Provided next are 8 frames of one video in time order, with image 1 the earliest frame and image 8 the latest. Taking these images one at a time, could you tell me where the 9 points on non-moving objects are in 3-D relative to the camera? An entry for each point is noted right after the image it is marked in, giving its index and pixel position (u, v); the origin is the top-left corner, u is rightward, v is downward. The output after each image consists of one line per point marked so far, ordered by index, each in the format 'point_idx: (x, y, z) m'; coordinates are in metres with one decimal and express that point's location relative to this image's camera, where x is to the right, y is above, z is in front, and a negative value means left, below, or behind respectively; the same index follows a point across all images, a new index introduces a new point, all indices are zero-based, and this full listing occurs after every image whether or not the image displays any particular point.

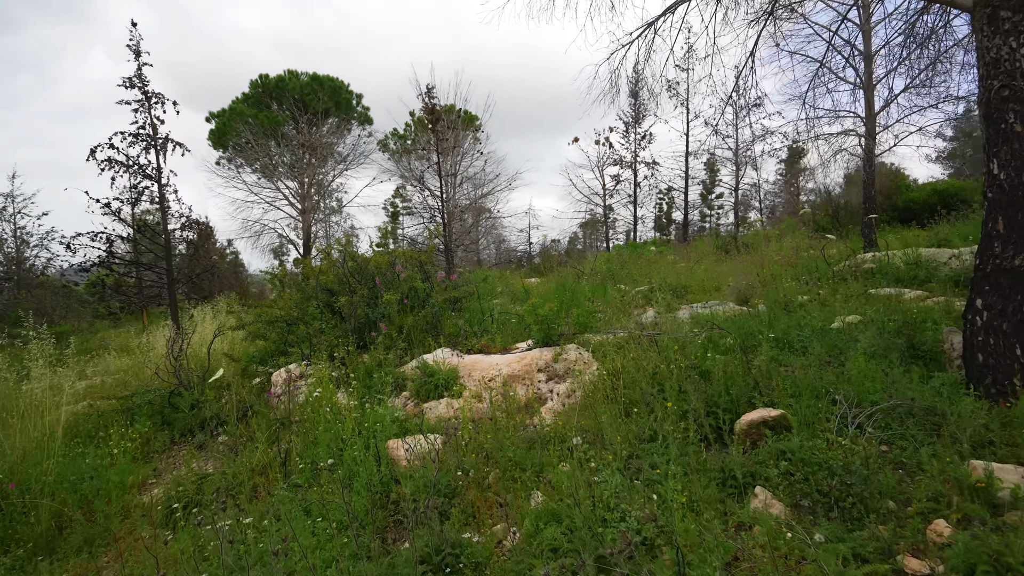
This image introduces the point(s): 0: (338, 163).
0: (-5.8, +4.1, +16.7) m
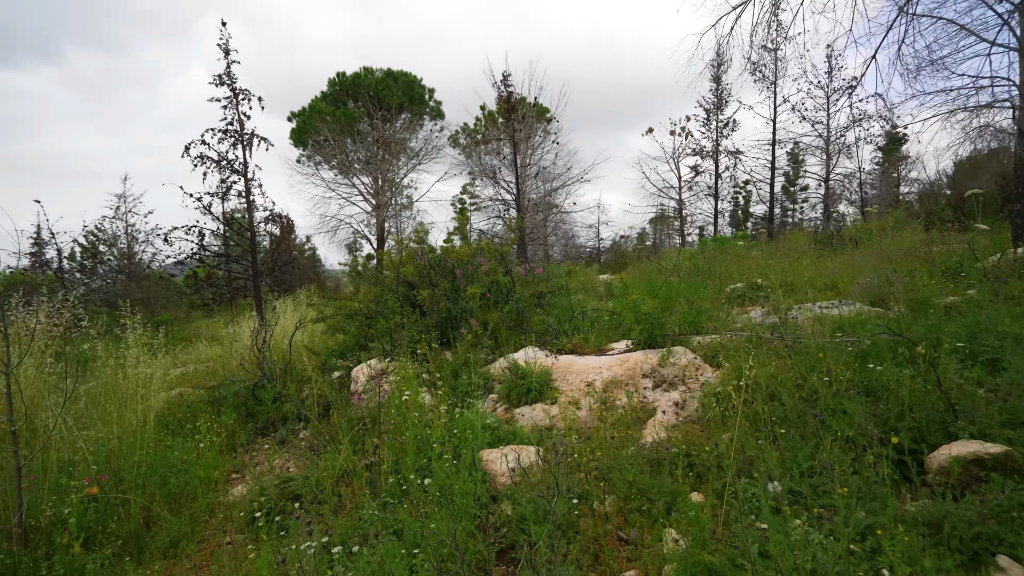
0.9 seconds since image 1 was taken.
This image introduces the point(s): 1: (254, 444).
0: (-3.4, +4.3, +16.7) m
1: (-2.3, -1.4, +4.6) m
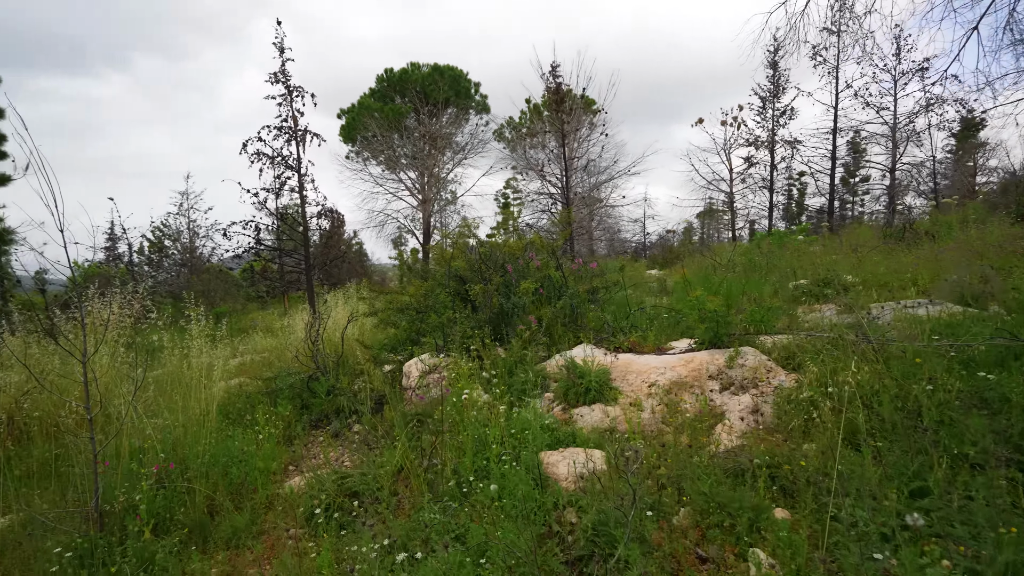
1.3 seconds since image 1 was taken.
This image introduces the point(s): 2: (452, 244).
0: (-1.9, +4.5, +16.8) m
1: (-1.9, -1.4, +4.6) m
2: (-0.8, +0.6, +6.4) m
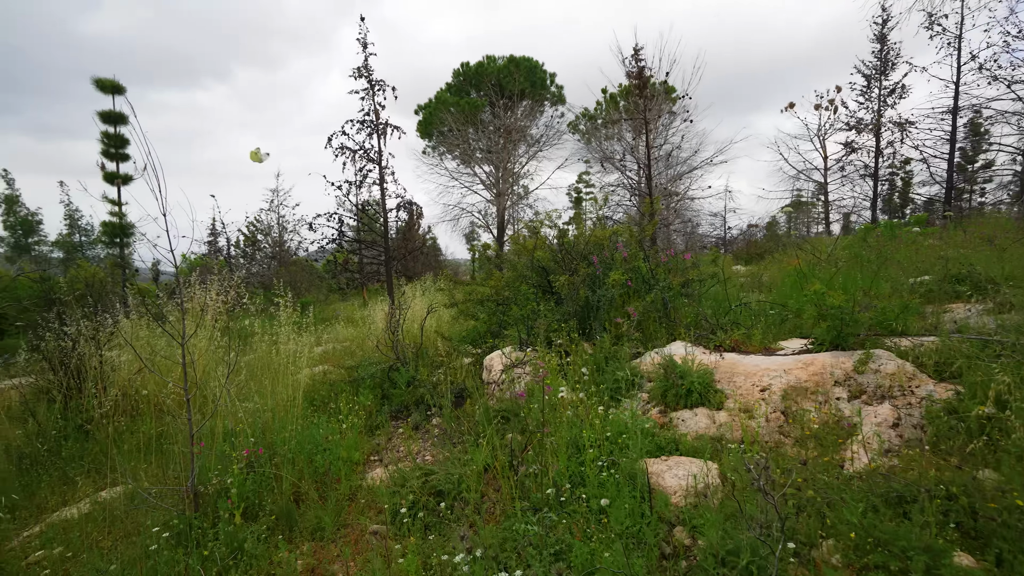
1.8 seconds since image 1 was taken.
0: (+0.6, +4.7, +16.5) m
1: (-1.1, -1.3, +4.6) m
2: (+0.3, +0.7, +6.1) m
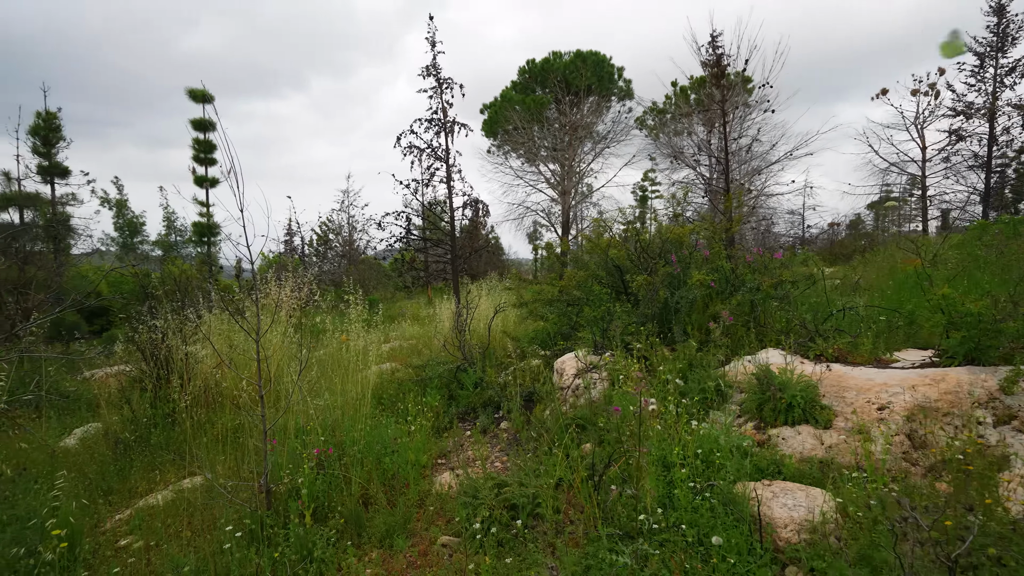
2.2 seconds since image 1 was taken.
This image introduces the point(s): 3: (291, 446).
0: (+2.7, +4.7, +16.1) m
1: (-0.5, -1.2, +4.4) m
2: (+1.1, +0.7, +5.8) m
3: (-1.5, -1.1, +3.3) m
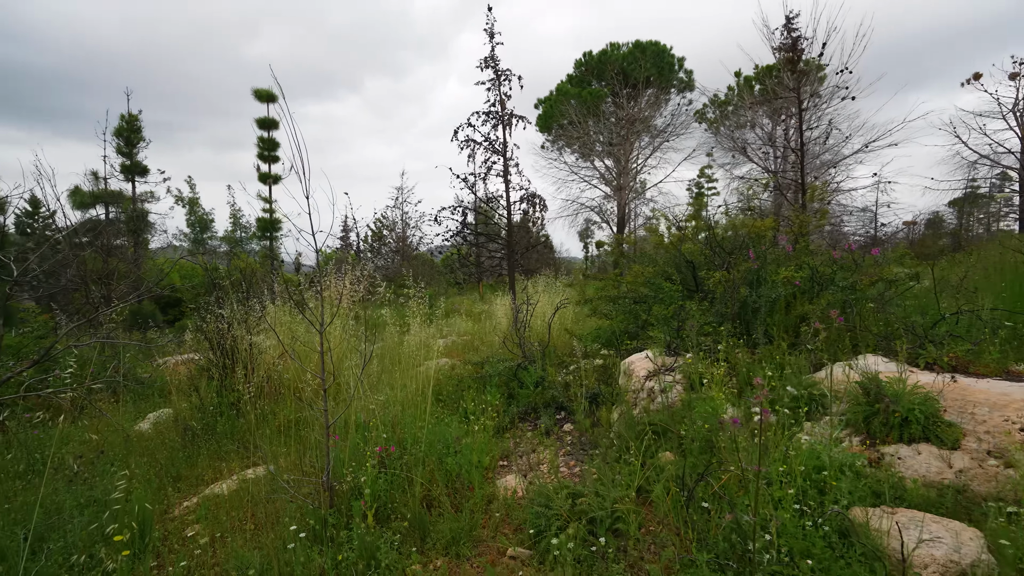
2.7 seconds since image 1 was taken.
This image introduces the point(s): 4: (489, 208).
0: (+4.4, +4.7, +15.5) m
1: (+0.1, -1.2, +4.2) m
2: (+1.8, +0.7, +5.5) m
3: (-1.0, -1.0, +3.2) m
4: (-0.5, +1.6, +10.1) m
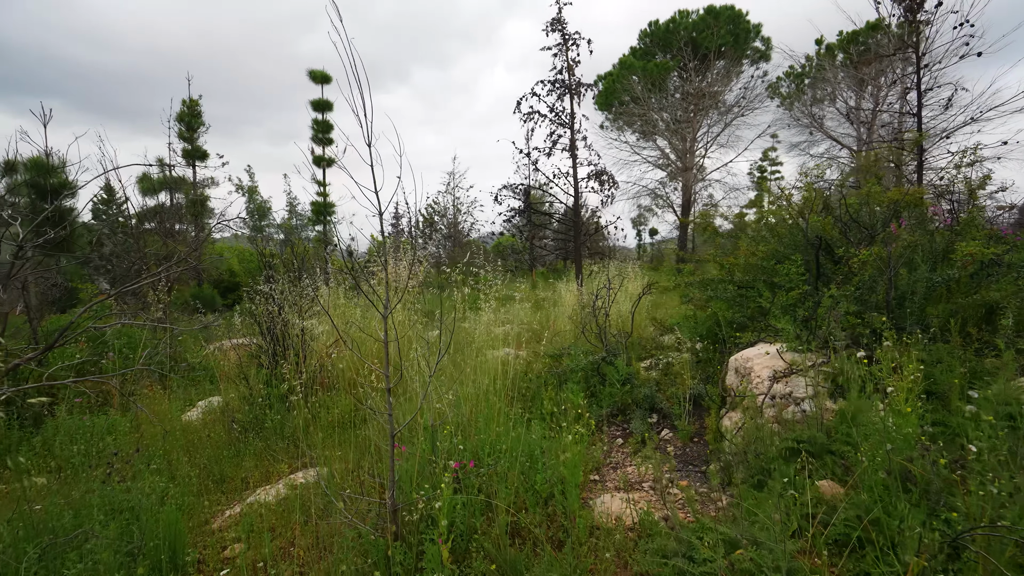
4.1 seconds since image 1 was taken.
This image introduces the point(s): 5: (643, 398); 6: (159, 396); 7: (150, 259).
0: (+6.1, +5.0, +14.3) m
1: (+0.7, -1.0, +3.6) m
2: (+2.5, +0.8, +4.6) m
3: (-0.5, -0.9, +2.7) m
4: (+0.7, +1.9, +9.3) m
5: (+1.0, -0.8, +3.8) m
6: (-3.1, -0.9, +4.4) m
7: (-5.1, +0.4, +7.0) m
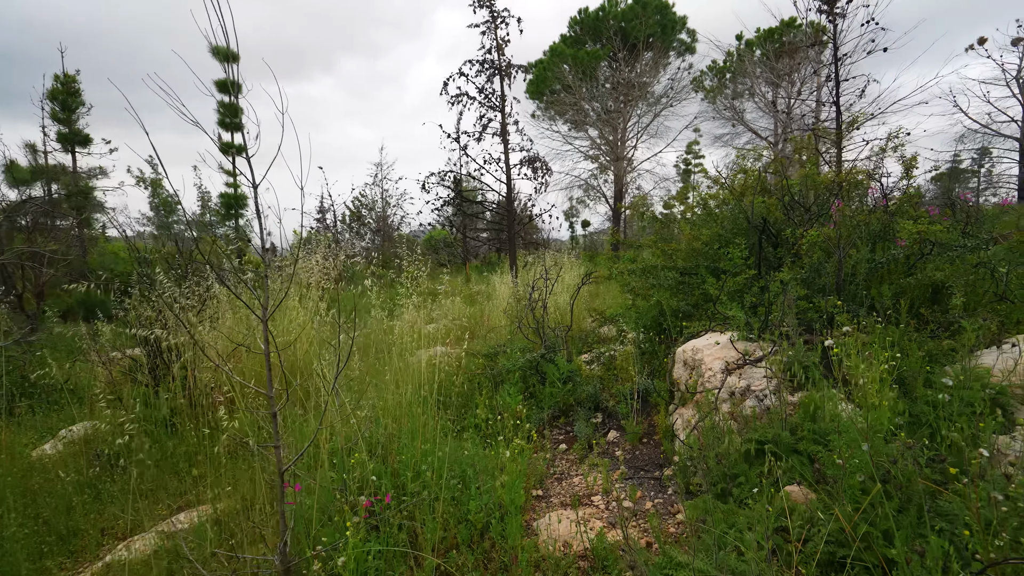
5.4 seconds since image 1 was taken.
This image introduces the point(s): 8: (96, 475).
0: (+4.1, +5.3, +14.4) m
1: (+0.3, -1.0, +3.2) m
2: (+1.9, +1.0, +4.4) m
3: (-0.8, -0.8, +2.1) m
4: (-0.5, +2.0, +8.9) m
5: (+0.5, -0.8, +3.4) m
6: (-3.6, -1.0, +3.5) m
7: (-6.0, +0.3, +5.9) m
8: (-2.4, -1.1, +2.9) m
